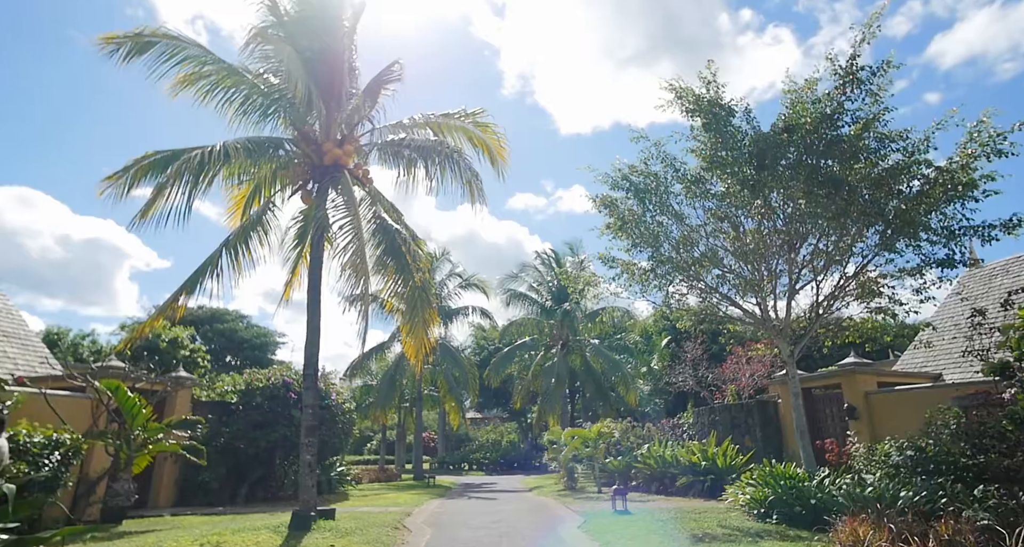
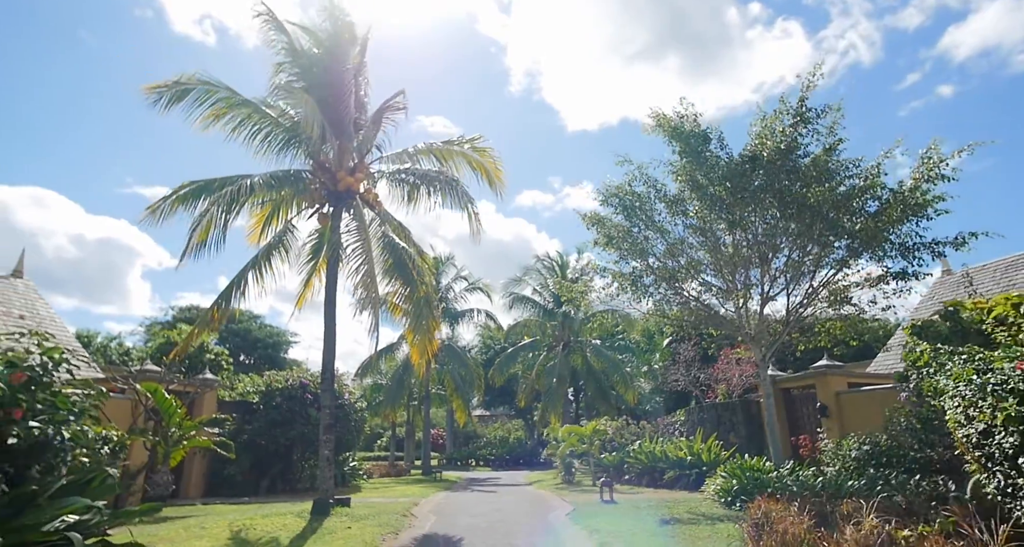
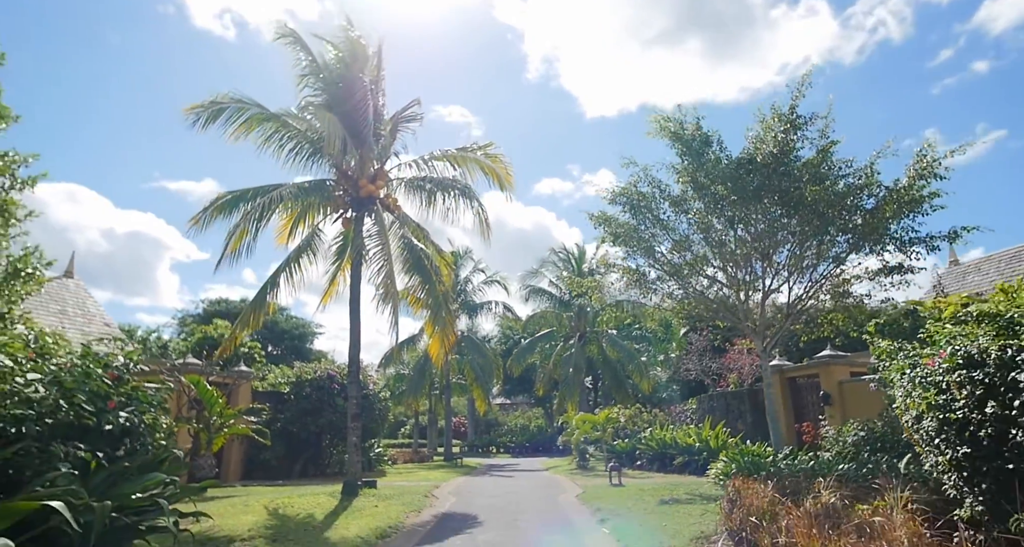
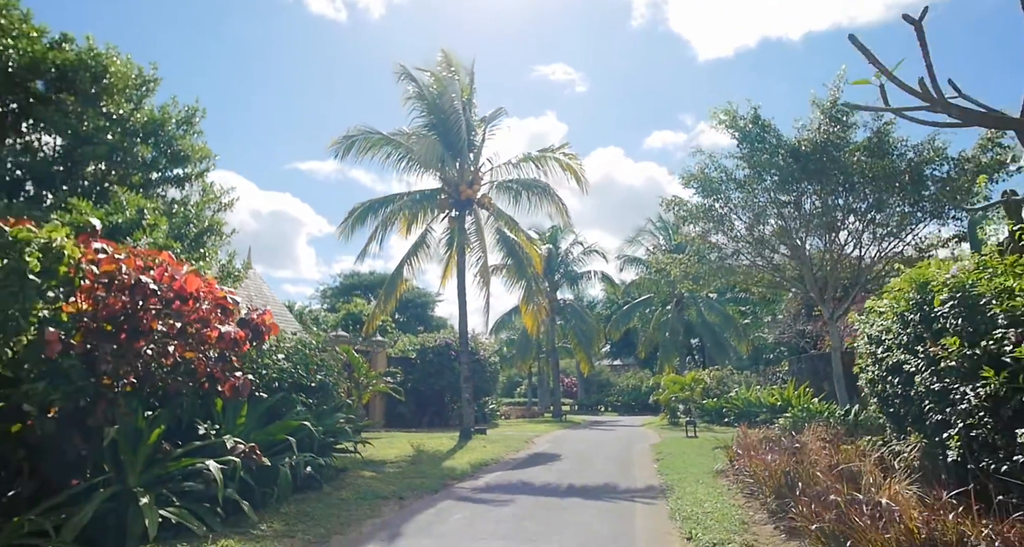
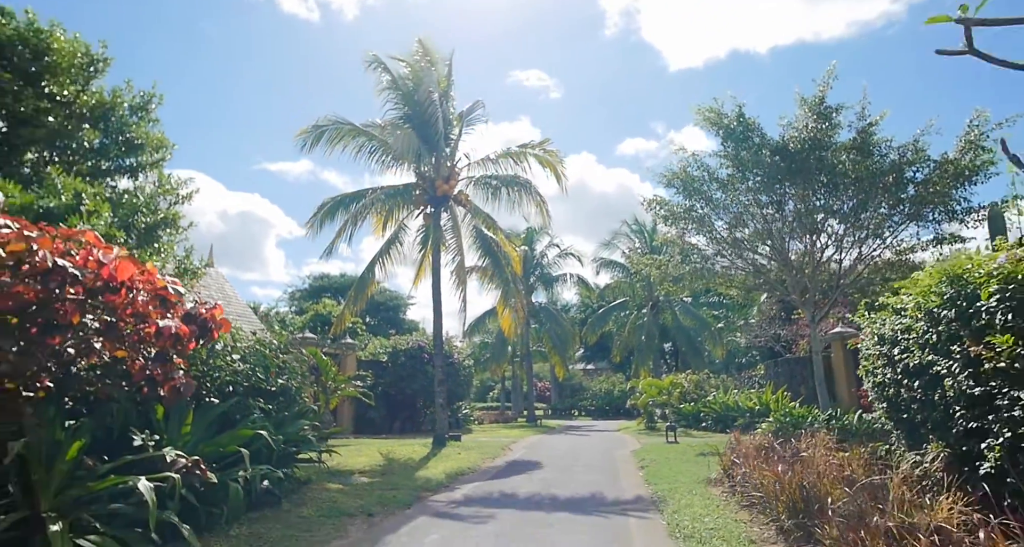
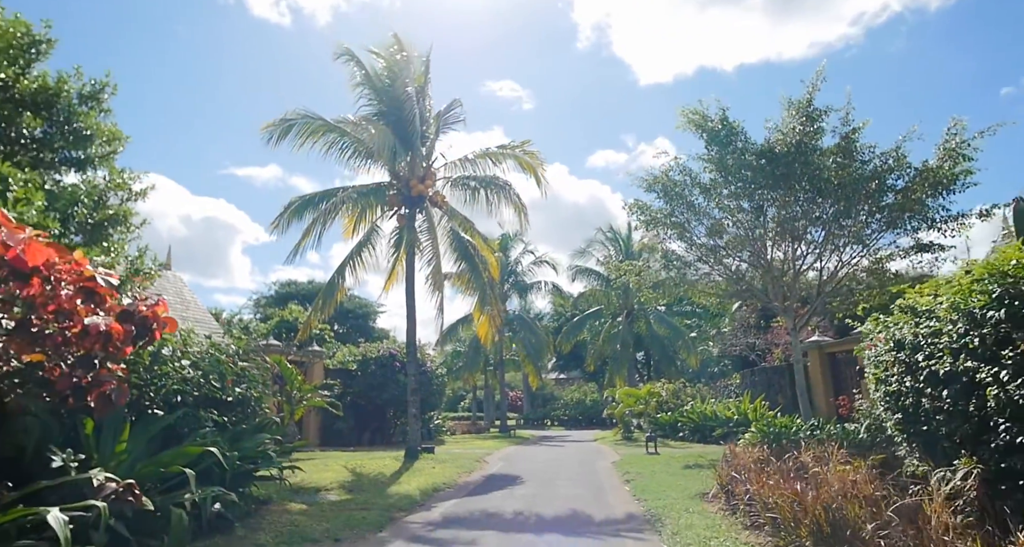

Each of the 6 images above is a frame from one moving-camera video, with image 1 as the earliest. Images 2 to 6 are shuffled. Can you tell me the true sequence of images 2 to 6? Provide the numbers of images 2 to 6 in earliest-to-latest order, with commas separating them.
2, 3, 6, 5, 4
